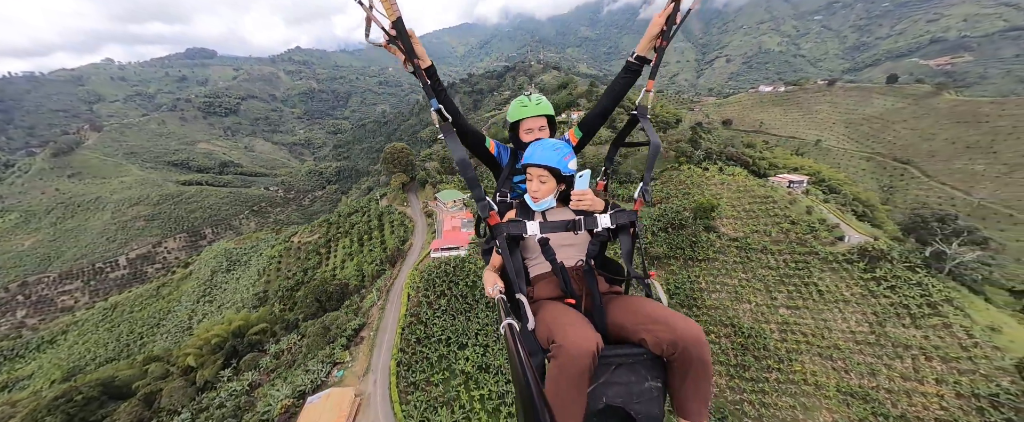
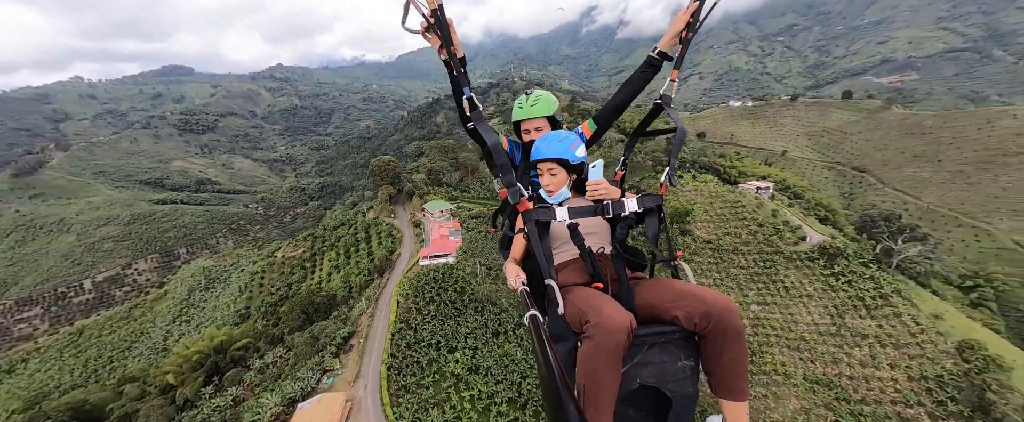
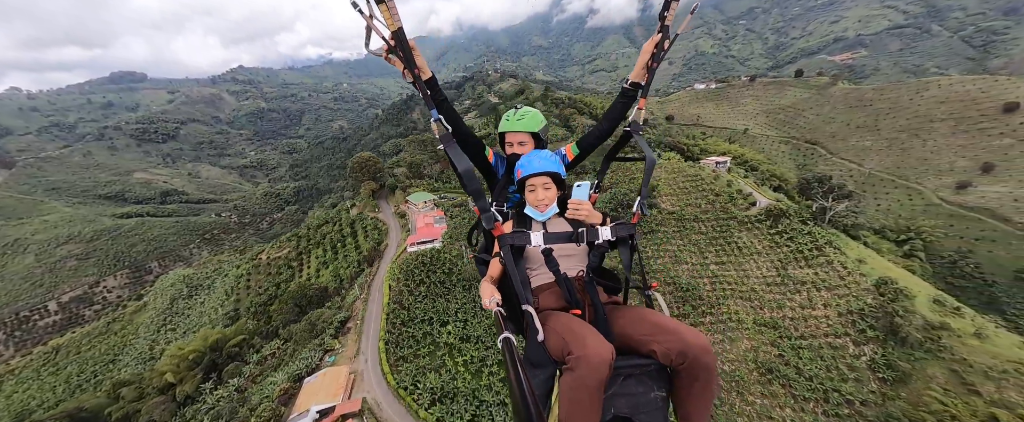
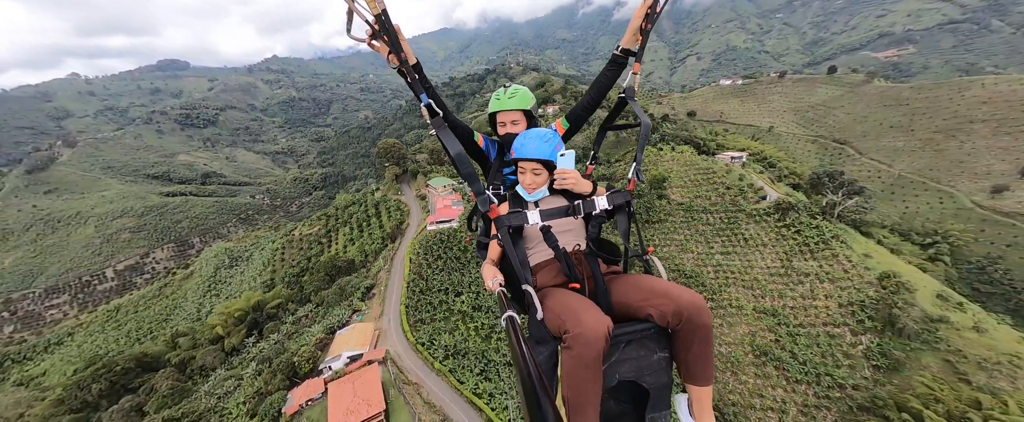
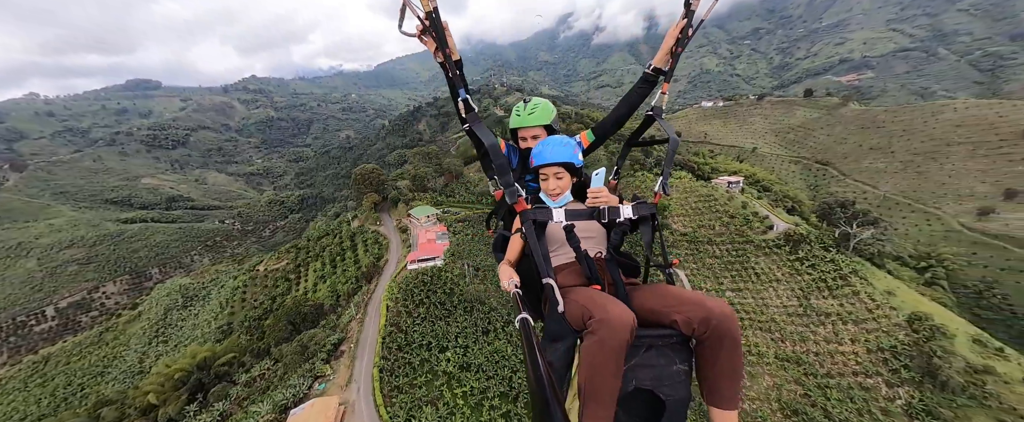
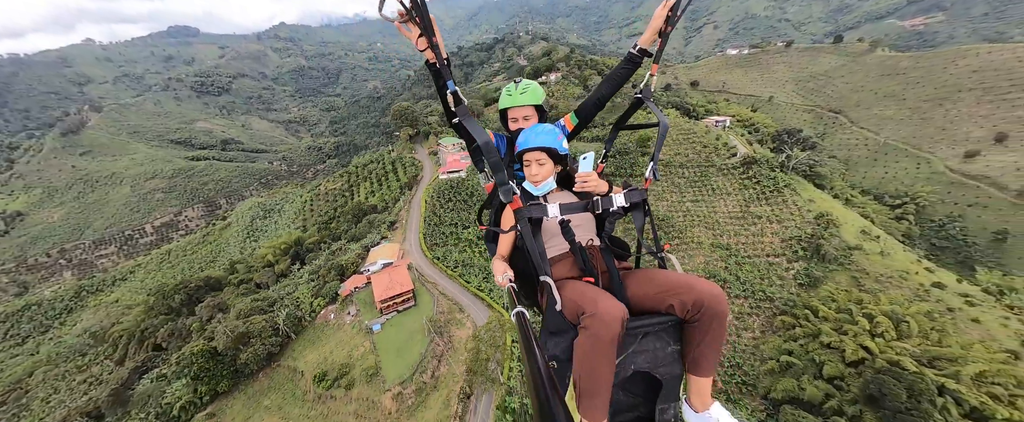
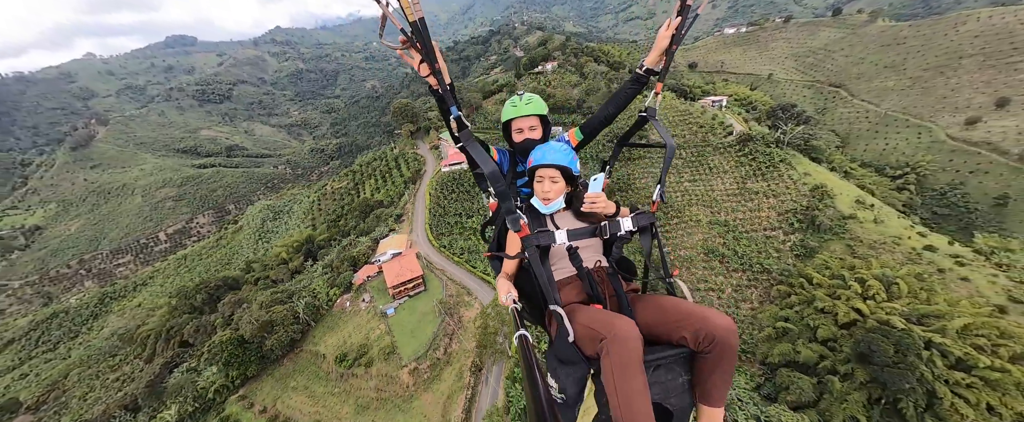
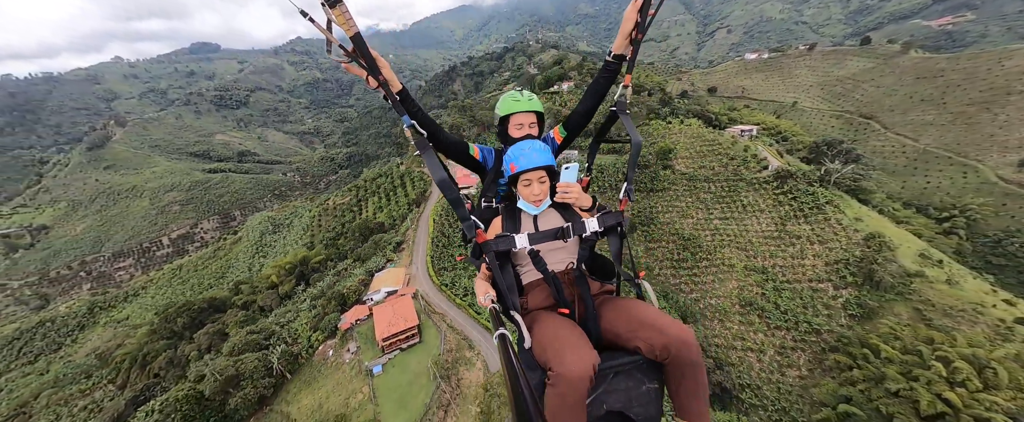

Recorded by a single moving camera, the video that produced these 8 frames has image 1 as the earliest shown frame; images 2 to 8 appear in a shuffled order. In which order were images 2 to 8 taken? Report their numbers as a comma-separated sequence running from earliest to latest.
2, 5, 3, 4, 8, 6, 7
